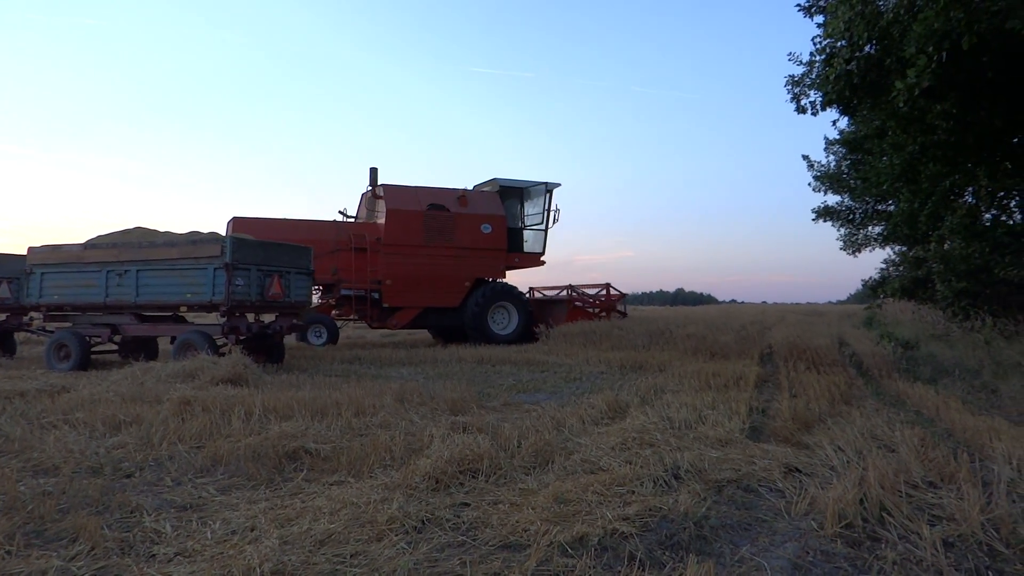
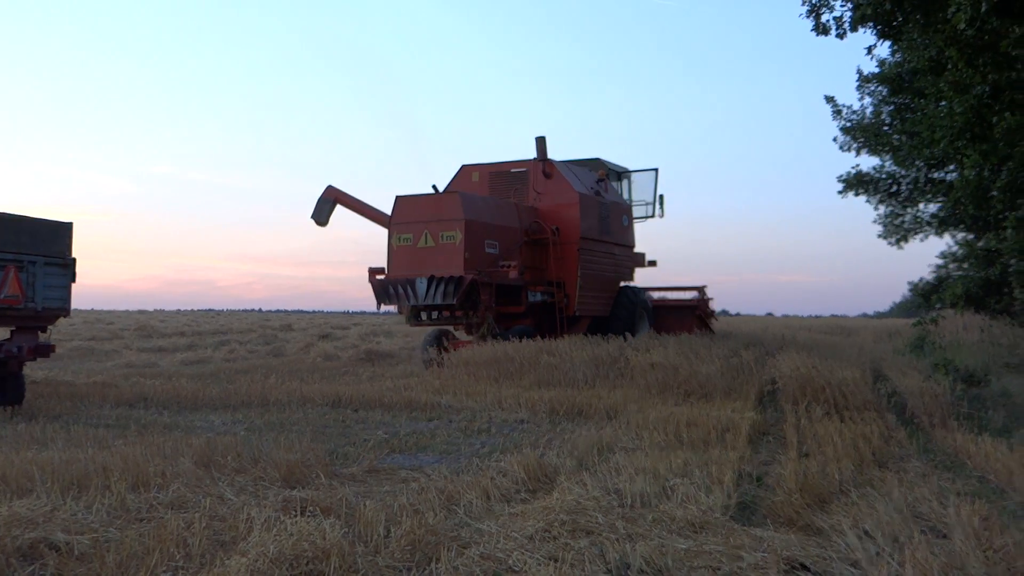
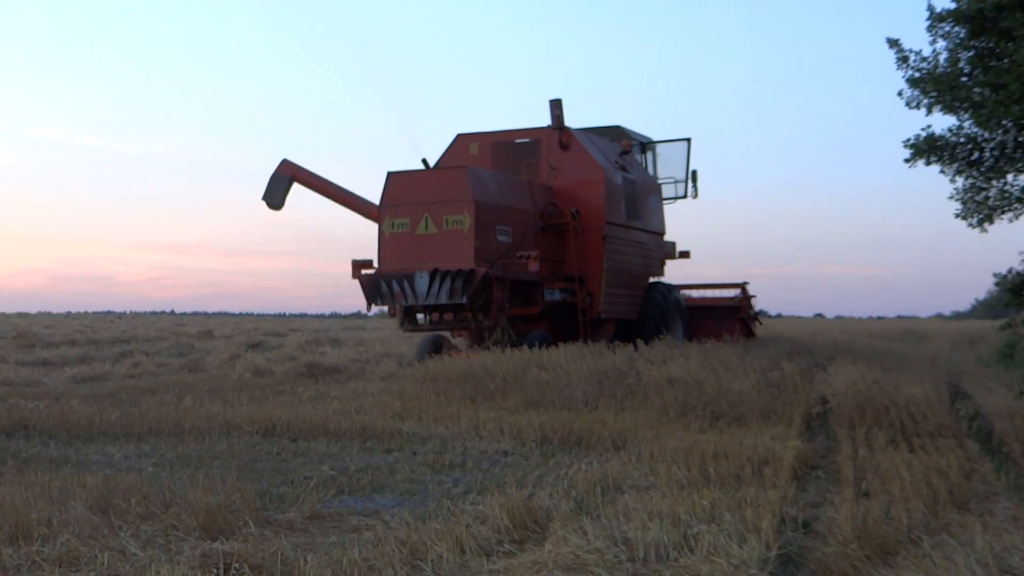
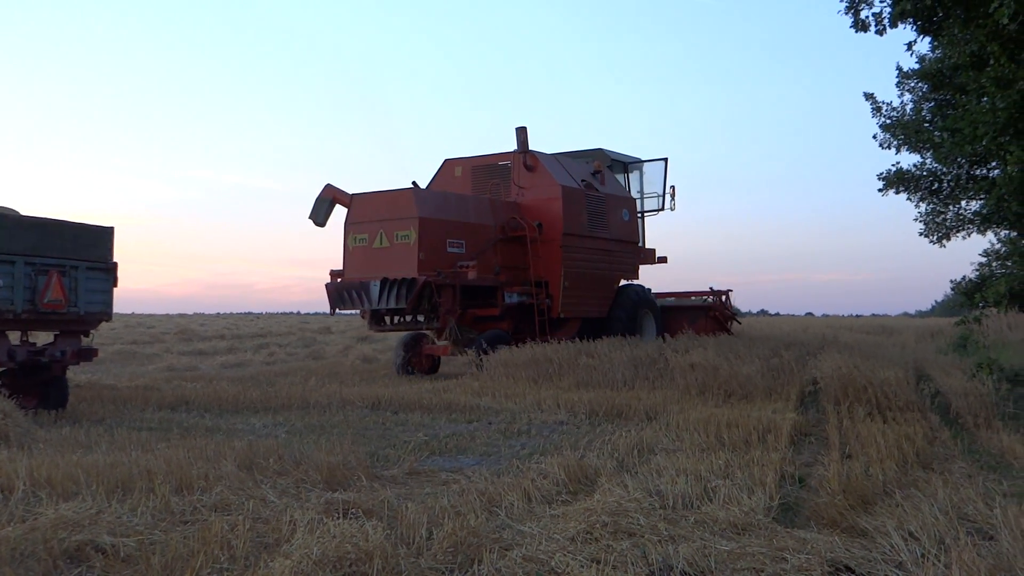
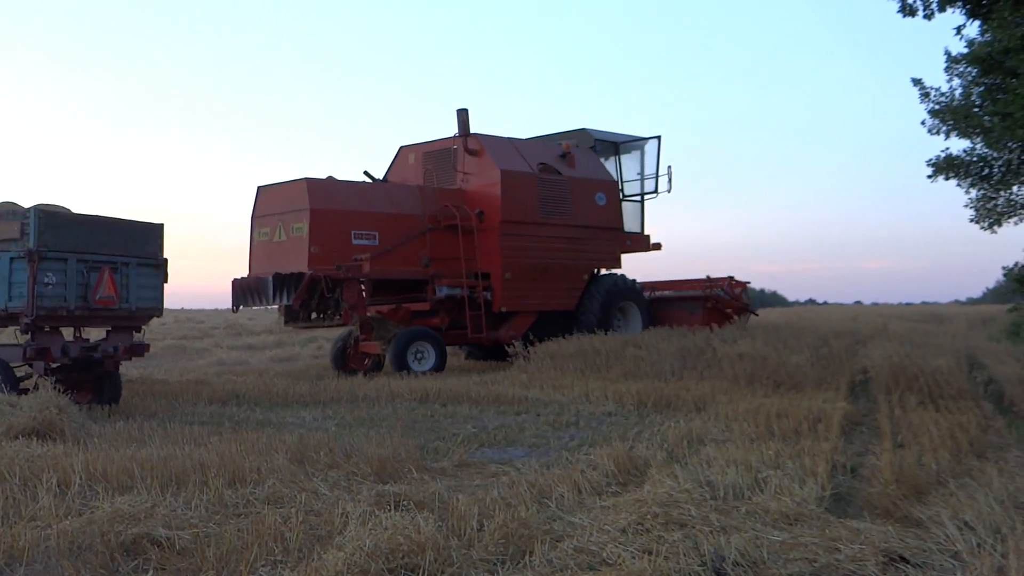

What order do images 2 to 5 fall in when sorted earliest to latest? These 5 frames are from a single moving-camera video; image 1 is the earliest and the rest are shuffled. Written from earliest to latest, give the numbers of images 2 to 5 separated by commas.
5, 4, 2, 3
